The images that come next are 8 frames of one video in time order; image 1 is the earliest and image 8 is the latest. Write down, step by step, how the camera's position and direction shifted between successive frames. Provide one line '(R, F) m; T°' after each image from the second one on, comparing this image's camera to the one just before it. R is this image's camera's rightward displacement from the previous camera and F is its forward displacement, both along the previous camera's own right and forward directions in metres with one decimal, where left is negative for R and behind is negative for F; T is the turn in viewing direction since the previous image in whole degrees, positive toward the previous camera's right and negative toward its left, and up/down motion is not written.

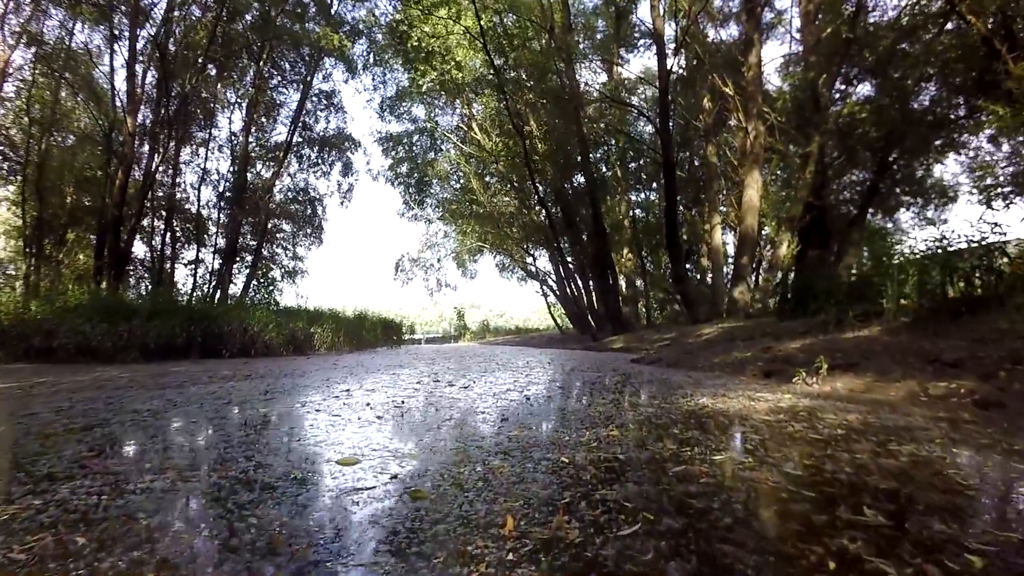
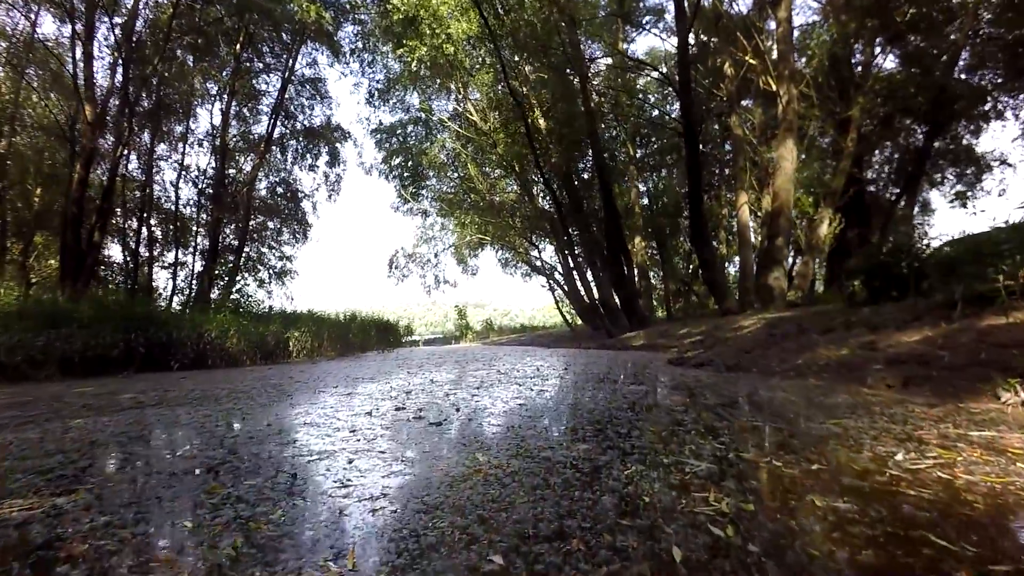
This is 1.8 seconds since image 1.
(0.0, +1.5) m; 0°
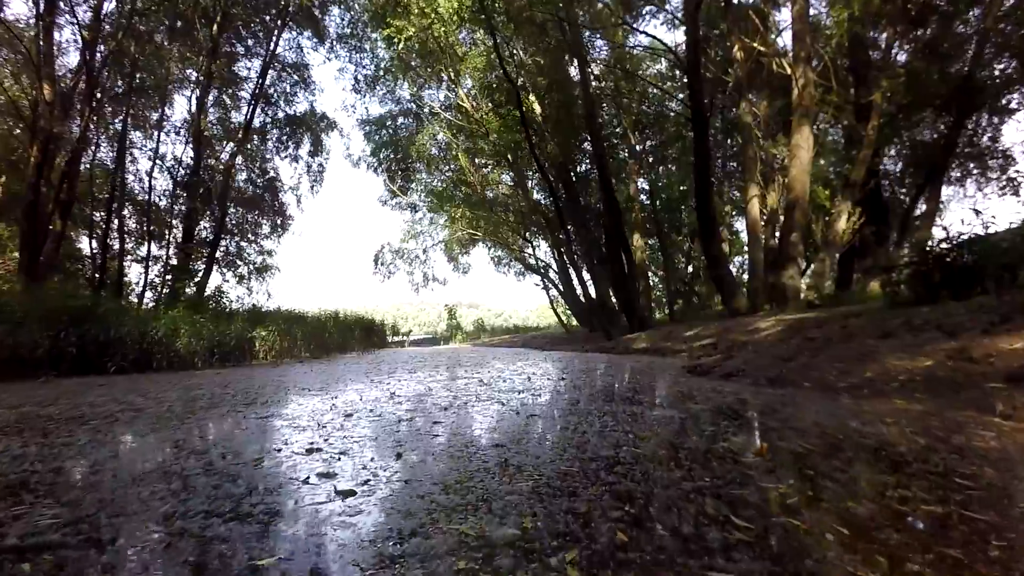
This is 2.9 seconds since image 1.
(+0.1, +0.9) m; +1°
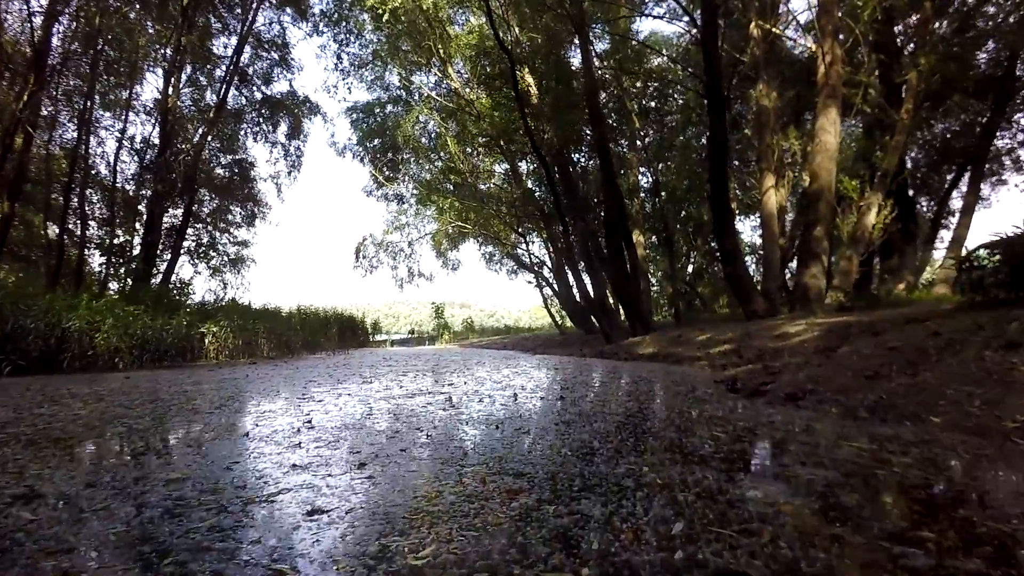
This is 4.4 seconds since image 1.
(+0.1, +1.1) m; +1°
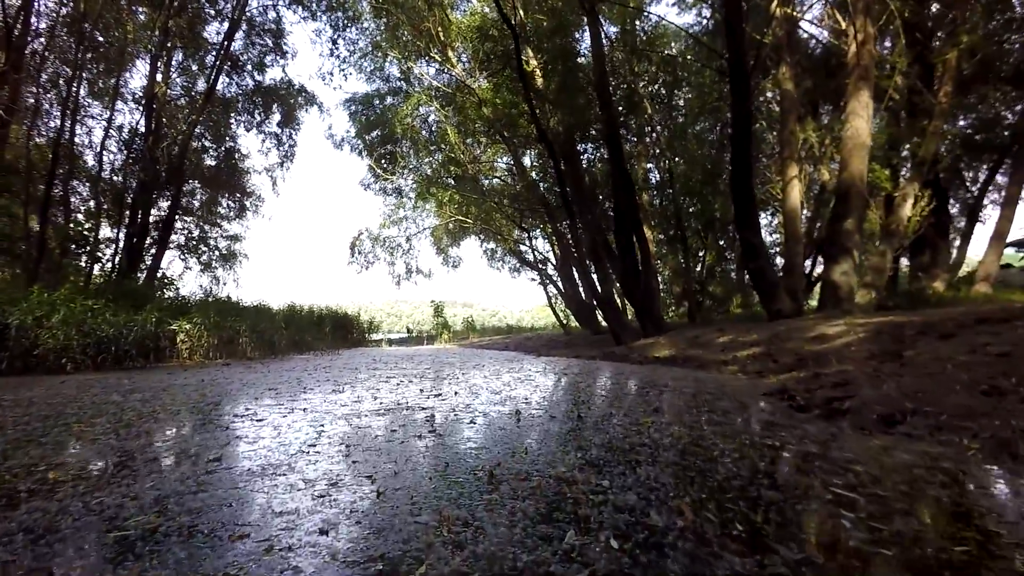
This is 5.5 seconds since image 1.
(0.0, +0.7) m; 0°
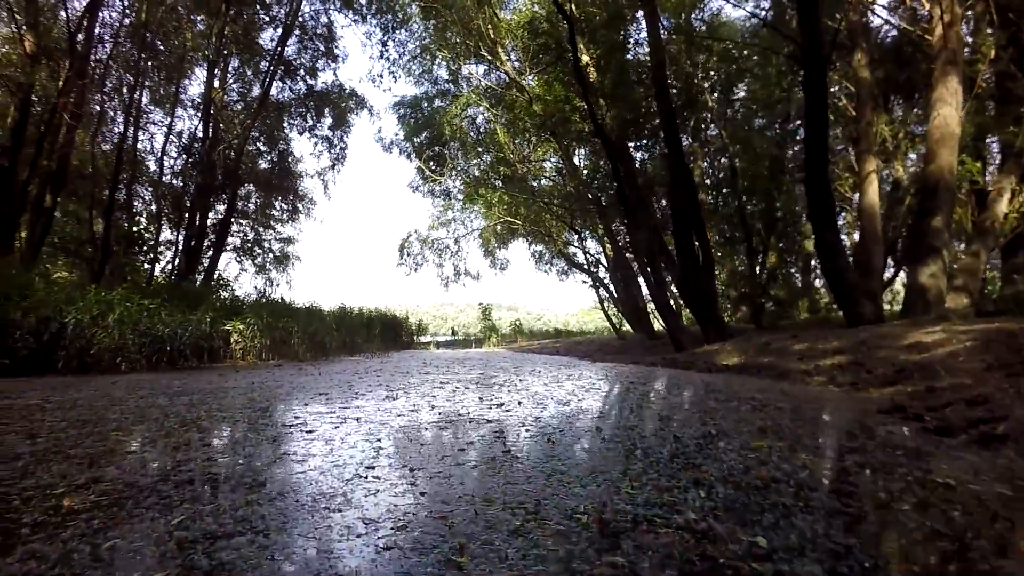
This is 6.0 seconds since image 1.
(-0.1, +0.3) m; -4°
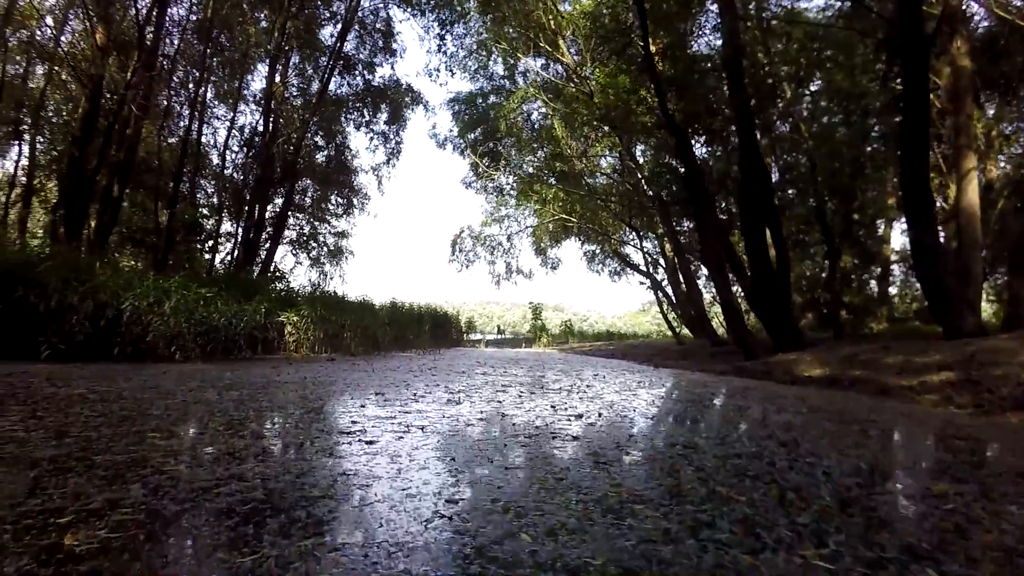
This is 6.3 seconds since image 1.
(-0.2, +0.3) m; -4°
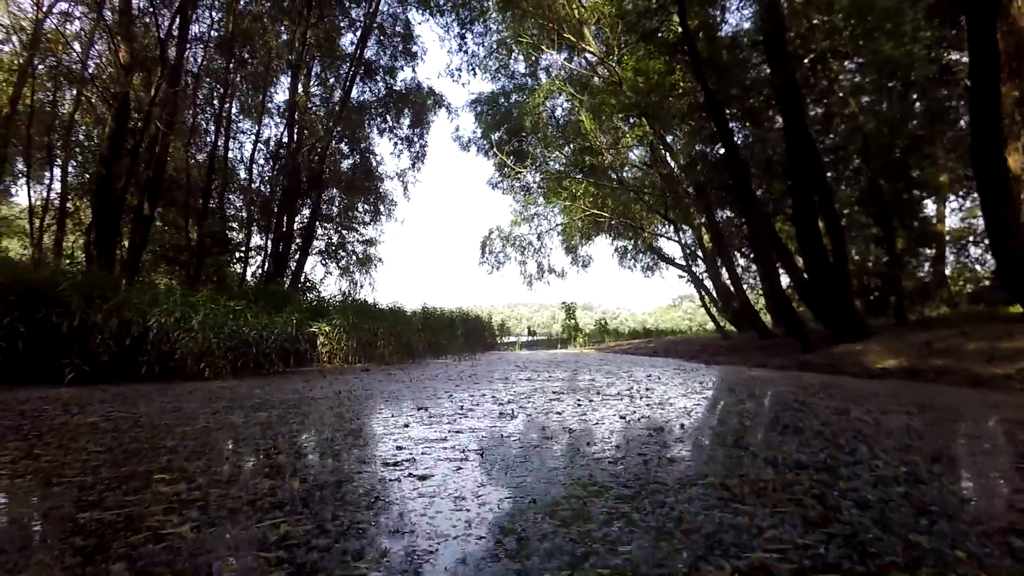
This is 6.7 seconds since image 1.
(-0.1, +0.4) m; -3°
